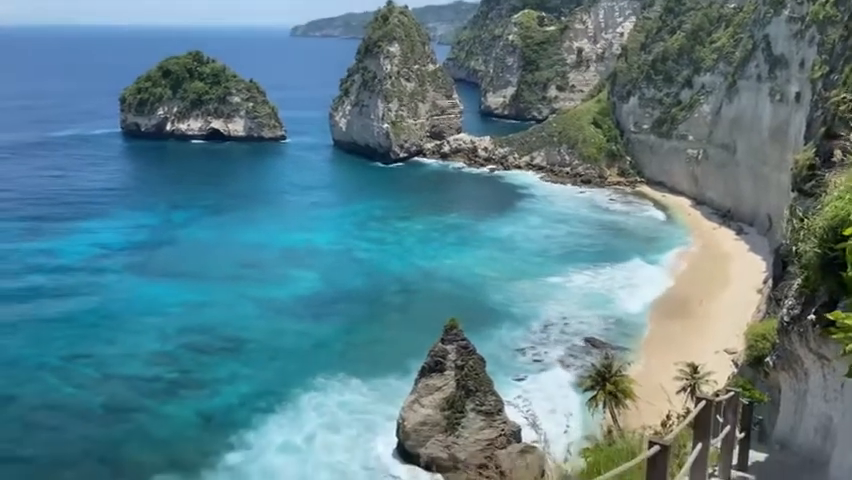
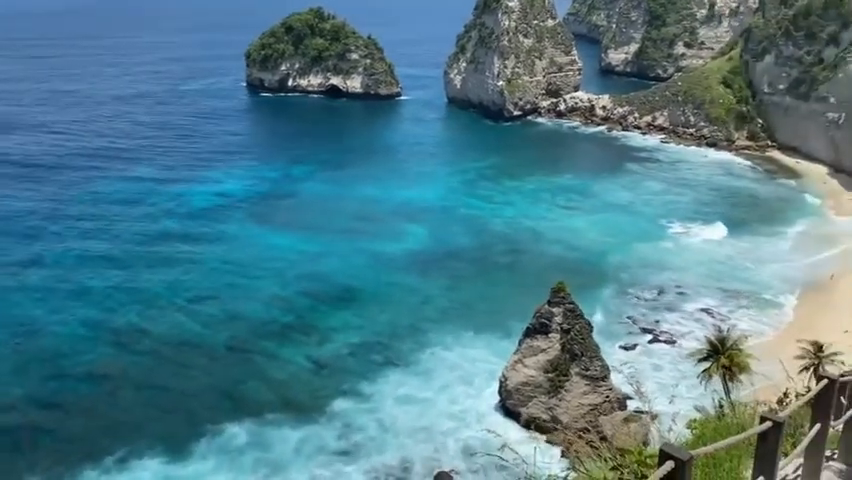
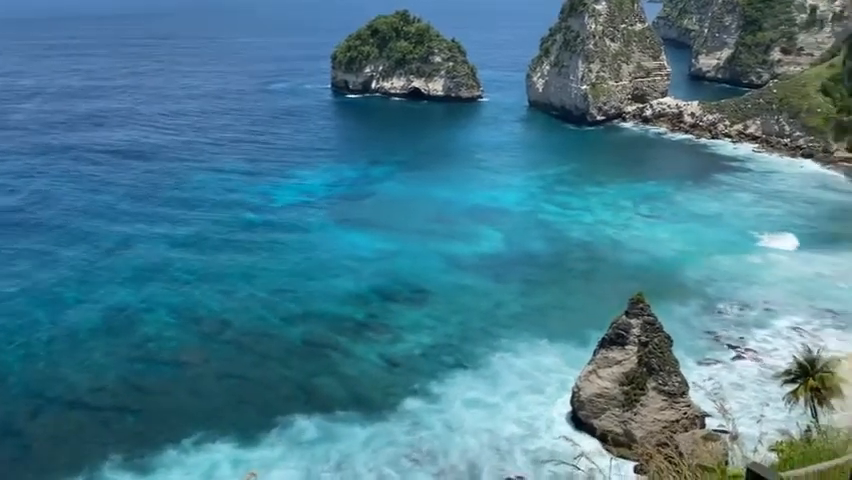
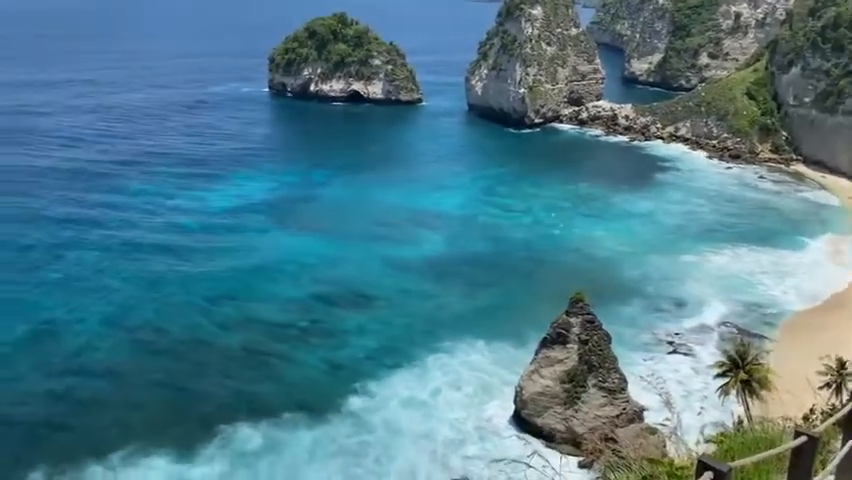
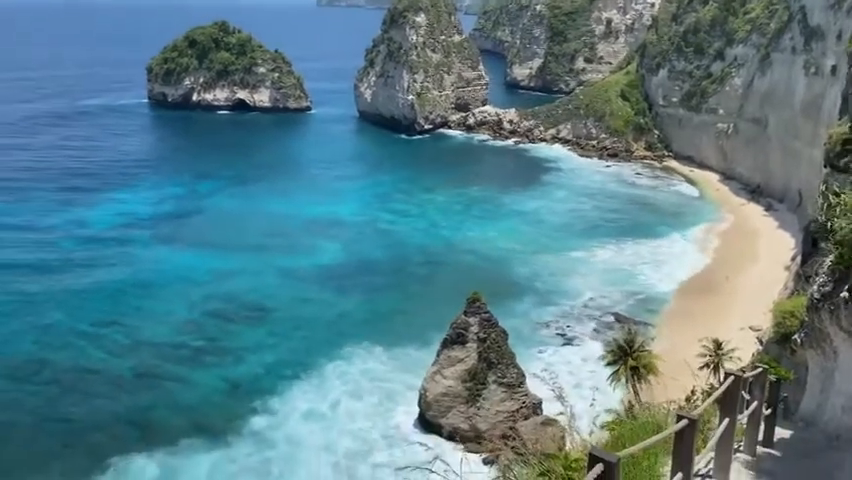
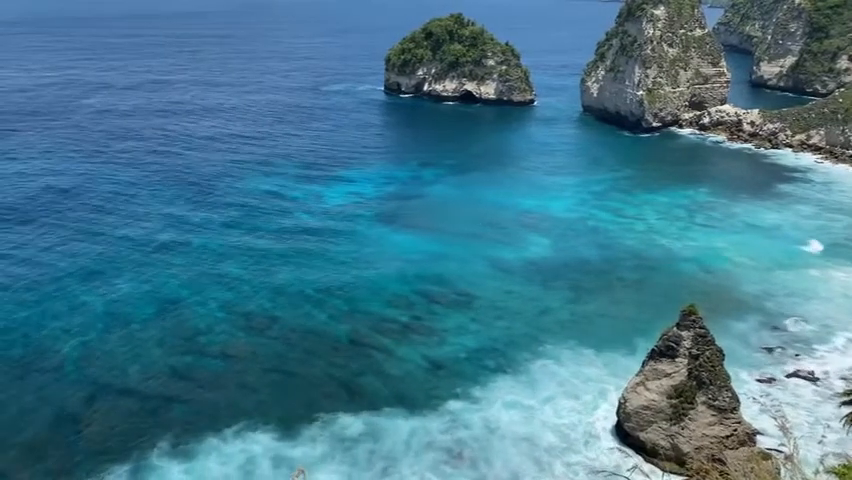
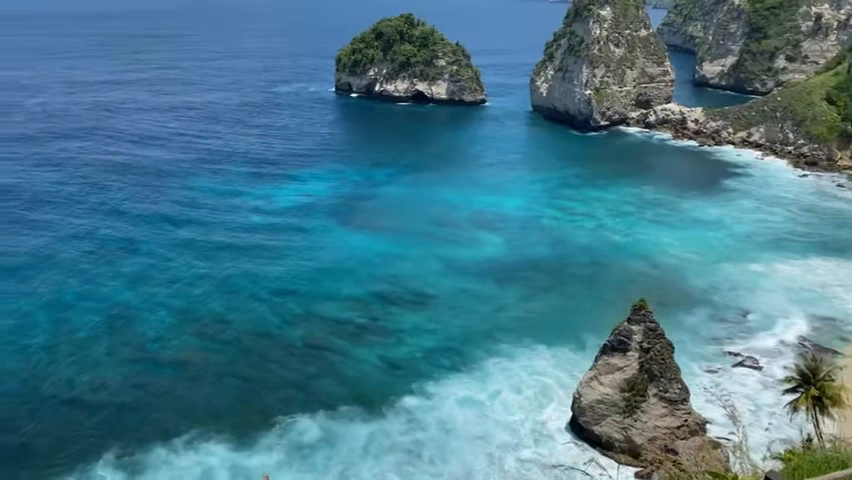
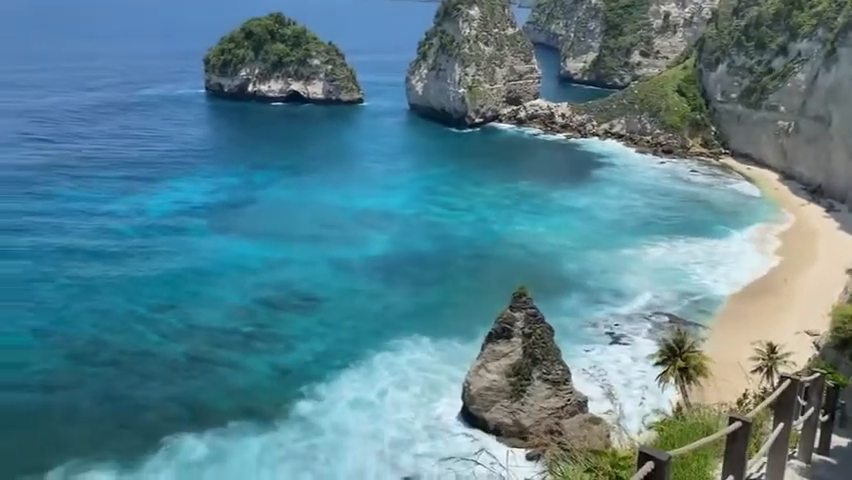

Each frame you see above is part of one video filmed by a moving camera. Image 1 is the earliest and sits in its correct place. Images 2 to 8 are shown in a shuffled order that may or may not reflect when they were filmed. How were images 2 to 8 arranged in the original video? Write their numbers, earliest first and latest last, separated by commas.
5, 8, 4, 7, 6, 3, 2
